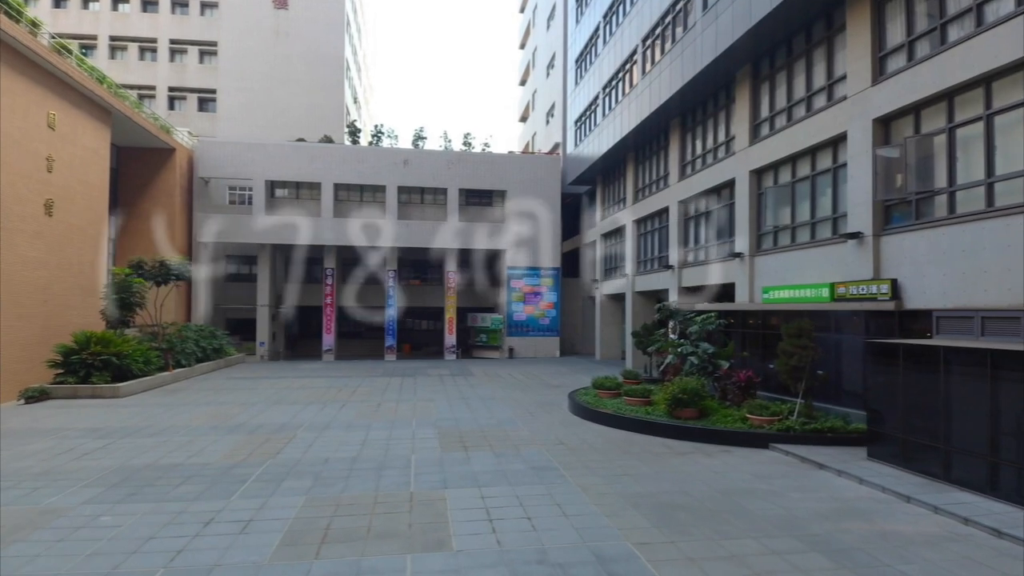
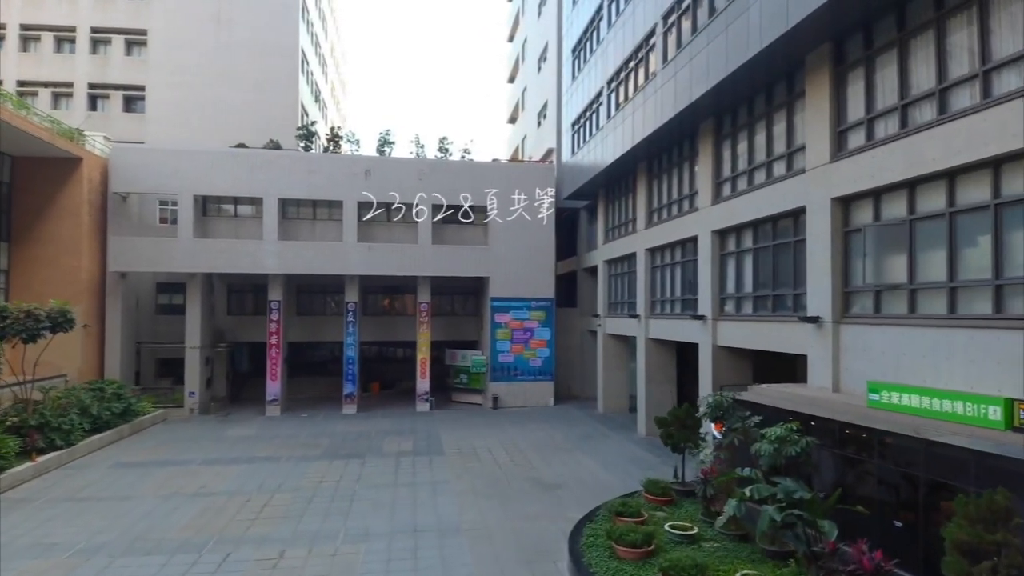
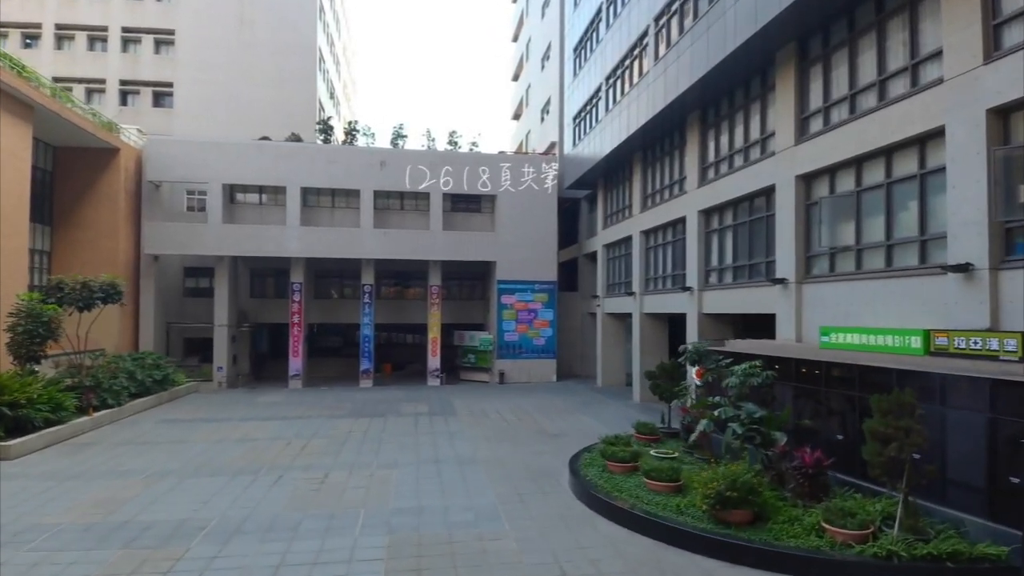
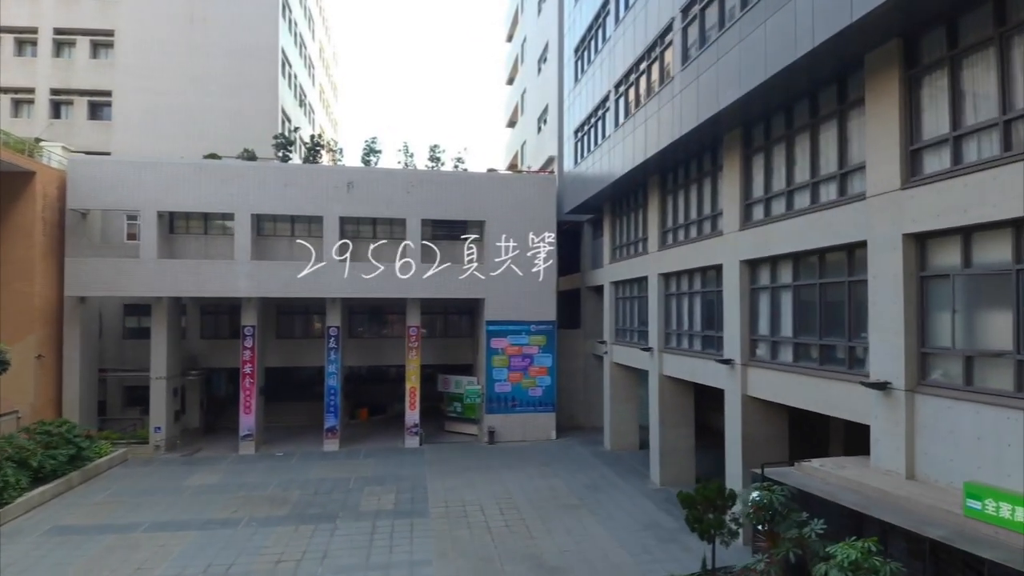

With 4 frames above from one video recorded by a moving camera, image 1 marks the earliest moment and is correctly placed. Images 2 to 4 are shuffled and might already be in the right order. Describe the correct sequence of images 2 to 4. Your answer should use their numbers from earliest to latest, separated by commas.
3, 2, 4
